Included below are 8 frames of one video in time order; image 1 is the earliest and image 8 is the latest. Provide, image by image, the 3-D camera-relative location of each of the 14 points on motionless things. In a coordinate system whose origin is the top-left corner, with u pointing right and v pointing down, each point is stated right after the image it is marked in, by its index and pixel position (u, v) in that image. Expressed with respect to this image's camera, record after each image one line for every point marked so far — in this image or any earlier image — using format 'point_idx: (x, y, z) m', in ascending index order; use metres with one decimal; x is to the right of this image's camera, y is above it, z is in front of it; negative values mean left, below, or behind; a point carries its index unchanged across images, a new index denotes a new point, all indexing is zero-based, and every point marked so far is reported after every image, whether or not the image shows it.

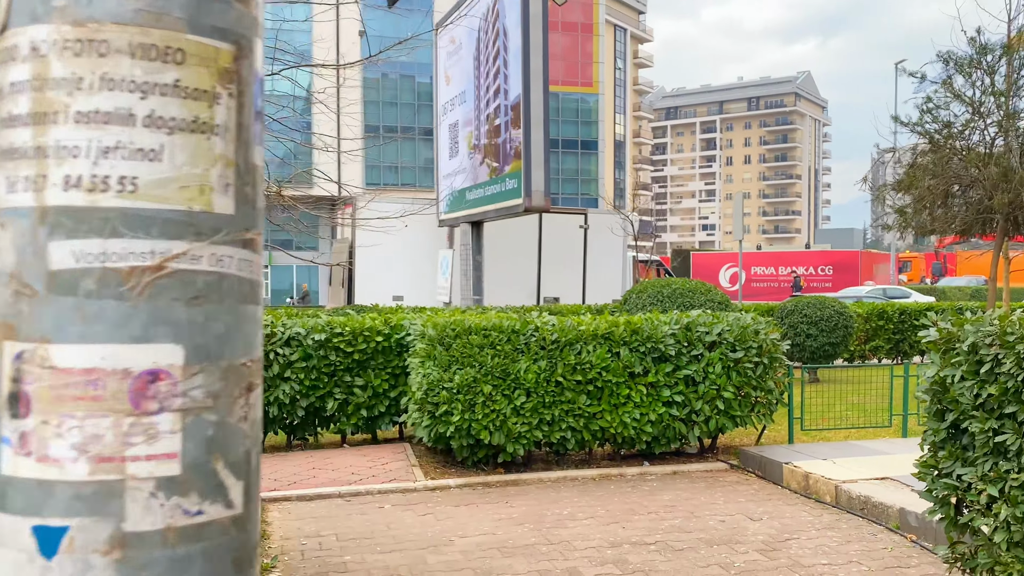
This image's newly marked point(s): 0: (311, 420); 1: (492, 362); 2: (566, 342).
0: (-1.7, -1.1, +7.8) m
1: (-0.1, -0.5, +6.5) m
2: (+0.4, -0.4, +6.6) m
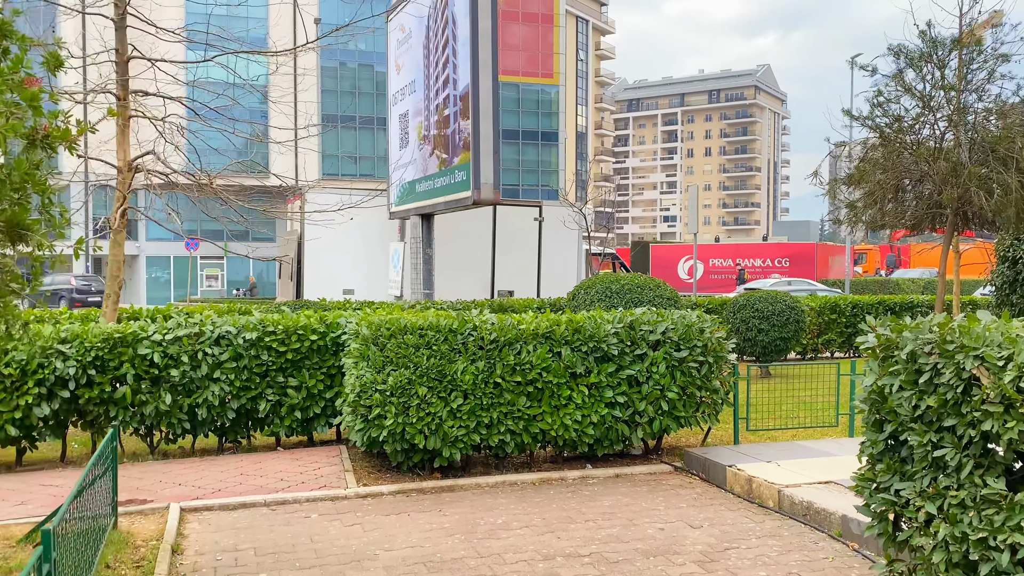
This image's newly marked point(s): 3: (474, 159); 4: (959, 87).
0: (-2.2, -1.1, +7.5) m
1: (-0.6, -0.5, +6.2) m
2: (0.0, -0.4, +6.4) m
3: (-0.5, +1.6, +11.0) m
4: (+4.8, +2.2, +9.7) m
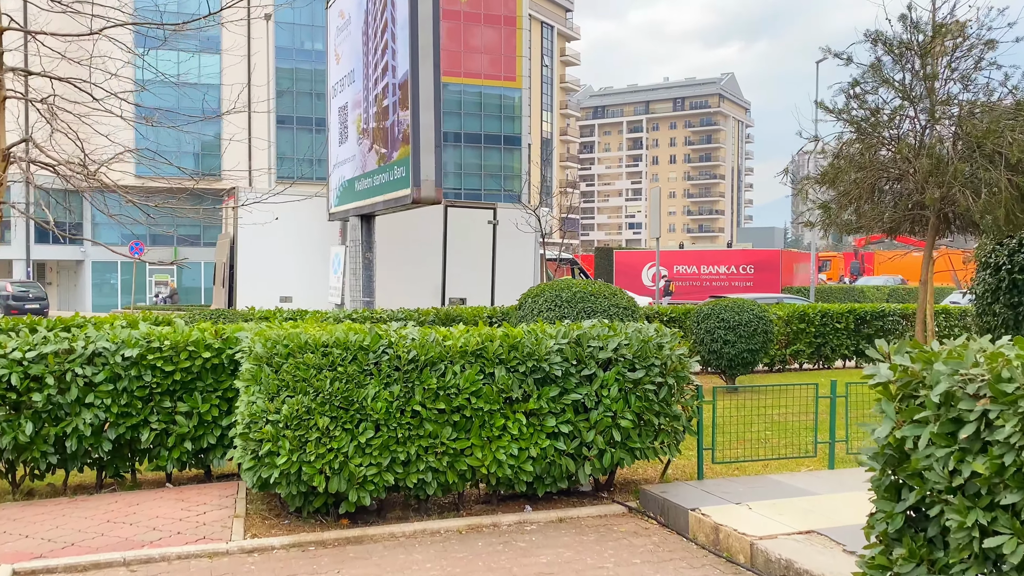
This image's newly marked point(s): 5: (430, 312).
0: (-2.7, -1.2, +6.4) m
1: (-1.0, -0.6, +5.2) m
2: (-0.5, -0.4, +5.3) m
3: (-1.1, +1.5, +9.9) m
4: (+4.2, +2.1, +8.8) m
5: (-1.0, -0.3, +11.3) m
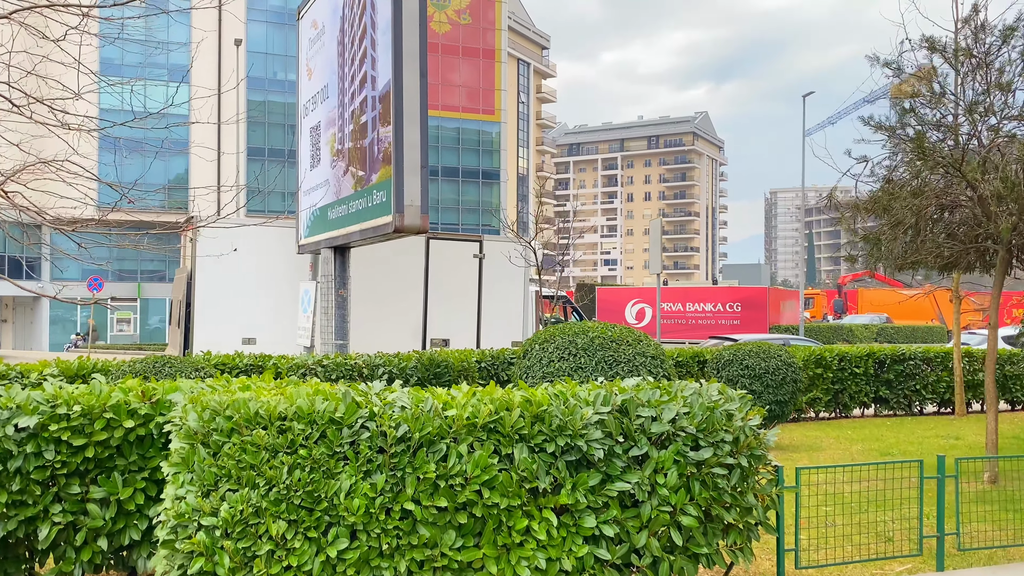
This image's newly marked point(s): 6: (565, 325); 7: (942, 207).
0: (-2.6, -1.4, +4.8) m
1: (-0.9, -0.8, +3.7) m
2: (-0.4, -0.7, +3.9) m
3: (-1.1, +1.1, +8.5) m
4: (+4.2, +1.7, +7.6) m
5: (-1.1, -0.7, +9.9) m
6: (+0.4, -0.3, +7.0) m
7: (+3.9, +0.7, +8.2) m
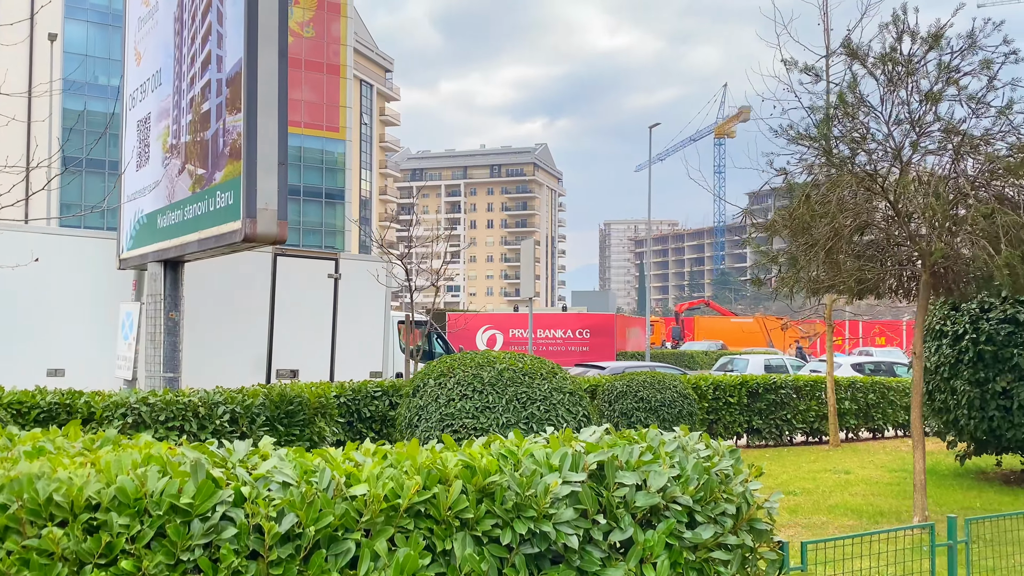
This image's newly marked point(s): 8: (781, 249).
0: (-2.9, -1.5, +3.0) m
1: (-1.0, -0.8, +2.3) m
2: (-0.5, -0.7, +2.6) m
3: (-2.1, +0.9, +7.0) m
4: (+3.4, +1.5, +7.1) m
5: (-2.3, -0.9, +8.3) m
6: (-0.3, -0.4, +5.8) m
7: (+2.9, +0.5, +7.6) m
8: (+2.6, +0.4, +8.6) m
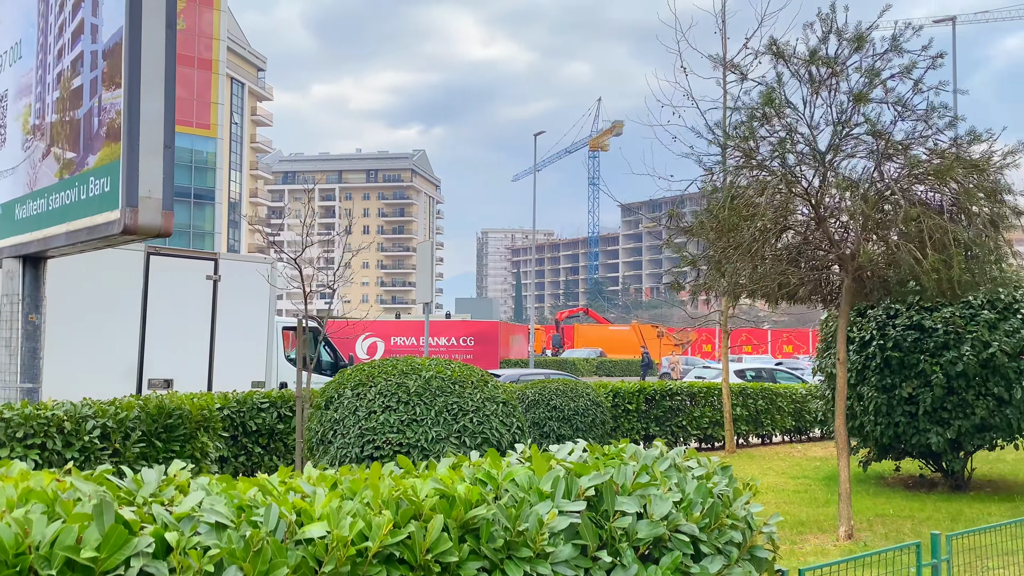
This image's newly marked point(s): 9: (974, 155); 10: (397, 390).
0: (-3.0, -1.4, +2.1) m
1: (-1.0, -0.8, +1.6) m
2: (-0.5, -0.7, +2.0) m
3: (-2.6, +0.9, +6.2) m
4: (+2.7, +1.5, +7.0) m
5: (-3.1, -0.9, +7.4) m
6: (-0.7, -0.4, +5.2) m
7: (+2.2, +0.5, +7.4) m
8: (+1.7, +0.3, +8.4) m
9: (+3.5, +1.0, +6.9) m
10: (-0.6, -0.6, +4.9) m
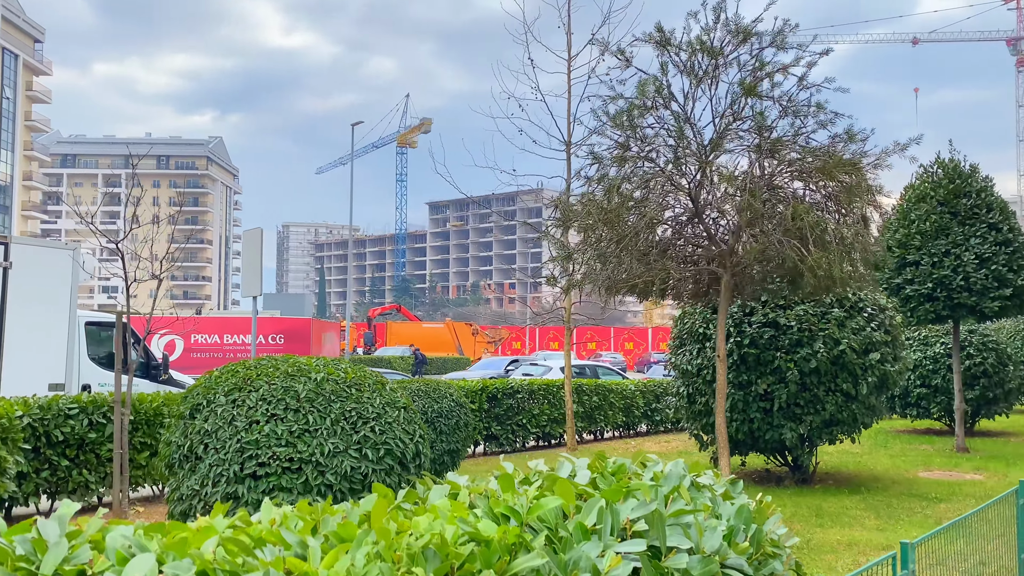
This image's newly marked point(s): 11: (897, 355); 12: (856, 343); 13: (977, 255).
0: (-2.7, -1.3, +0.9) m
1: (-0.7, -0.7, +0.9) m
2: (-0.3, -0.6, +1.3) m
3: (-3.3, +1.0, +5.0) m
4: (+1.8, +1.5, +6.9) m
5: (-4.0, -0.8, +6.1) m
6: (-1.2, -0.4, +4.4) m
7: (+1.2, +0.5, +7.2) m
8: (+0.5, +0.4, +8.1) m
9: (+2.6, +1.0, +7.0) m
10: (-1.0, -0.5, +4.2) m
11: (+3.9, -0.7, +9.3) m
12: (+3.3, -0.5, +8.7) m
13: (+5.9, +0.4, +11.6) m
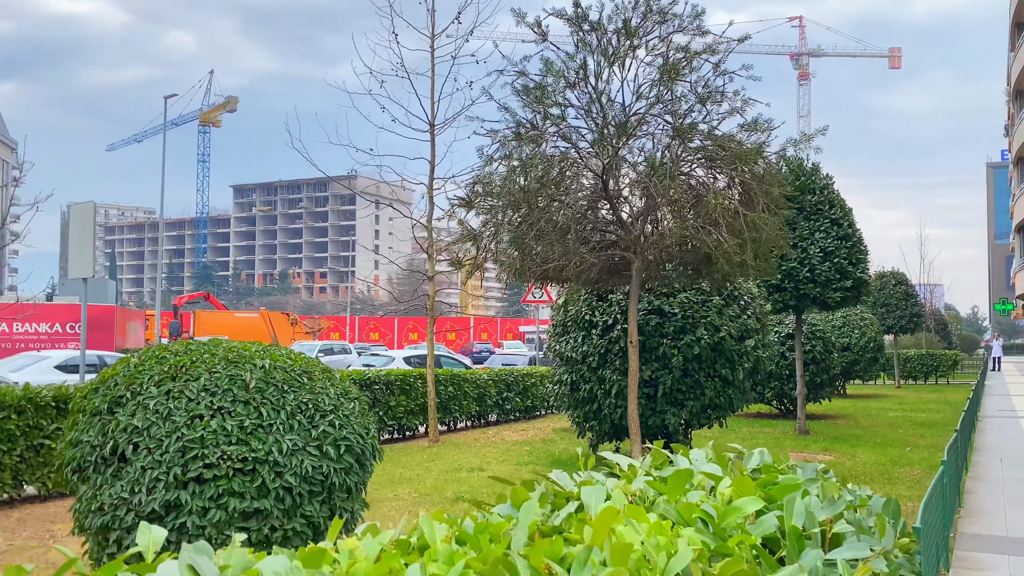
0: (-2.1, -1.2, +0.1) m
1: (-0.1, -0.7, +0.4) m
2: (+0.2, -0.5, +0.9) m
3: (-3.4, +1.1, +3.9) m
4: (+1.1, +1.6, +6.9) m
5: (-4.4, -0.7, +4.8) m
6: (-1.3, -0.2, +3.8) m
7: (+0.5, +0.6, +7.0) m
8: (-0.4, +0.5, +7.7) m
9: (+1.9, +1.1, +7.1) m
10: (-1.1, -0.4, +3.6) m
11: (+2.7, -0.6, +9.6) m
12: (+2.2, -0.4, +8.9) m
13: (+4.2, +0.5, +12.3) m
